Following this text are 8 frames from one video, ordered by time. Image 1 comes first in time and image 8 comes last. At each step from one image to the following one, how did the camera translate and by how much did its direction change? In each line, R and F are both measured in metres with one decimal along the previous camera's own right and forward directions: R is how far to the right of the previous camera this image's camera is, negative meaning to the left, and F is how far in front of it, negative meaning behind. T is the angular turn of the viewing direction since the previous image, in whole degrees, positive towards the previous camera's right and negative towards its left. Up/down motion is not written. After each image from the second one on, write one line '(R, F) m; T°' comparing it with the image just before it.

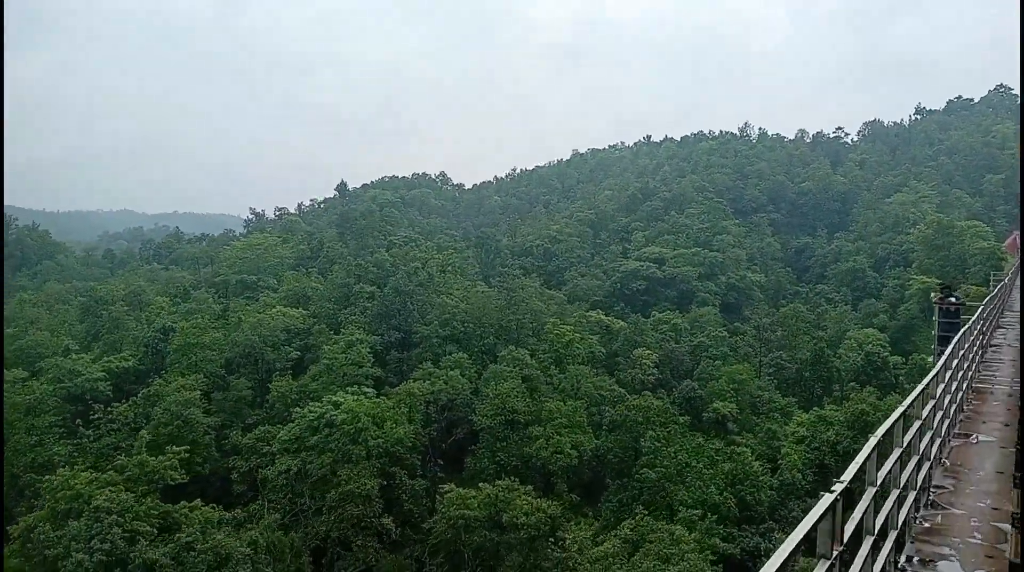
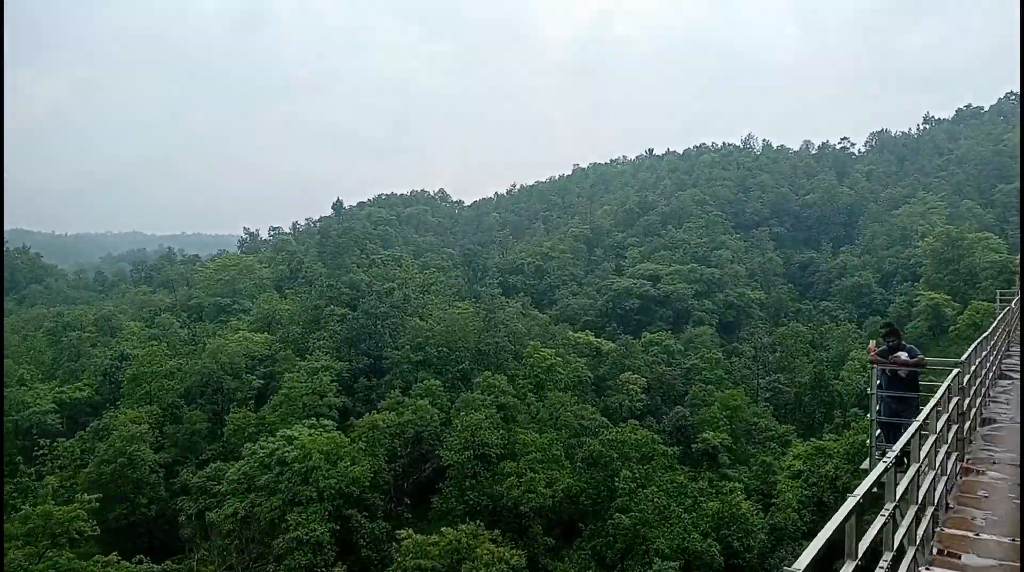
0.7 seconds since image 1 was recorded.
(+1.0, +1.8) m; -1°
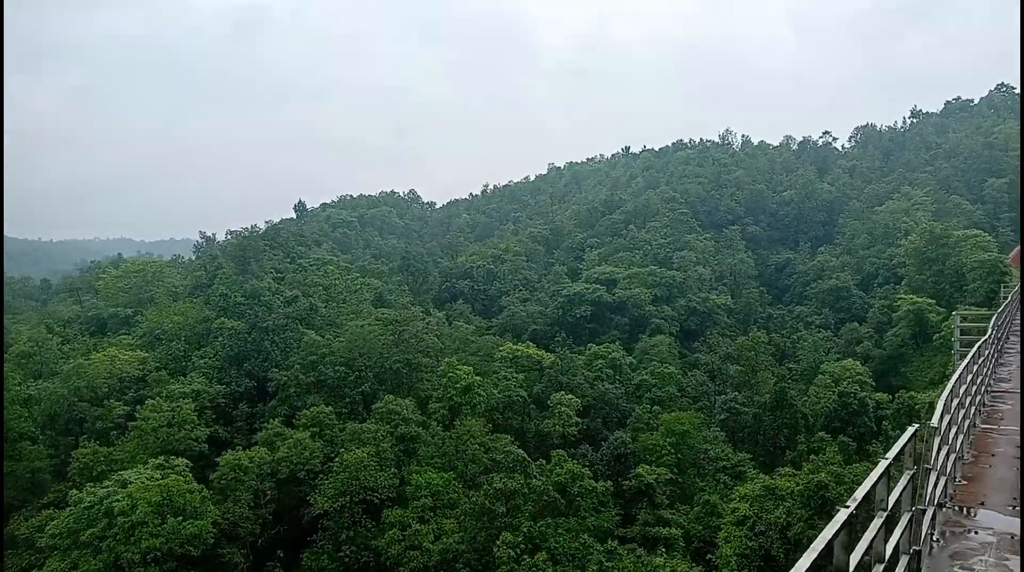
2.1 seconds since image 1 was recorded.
(+2.2, +3.7) m; 0°
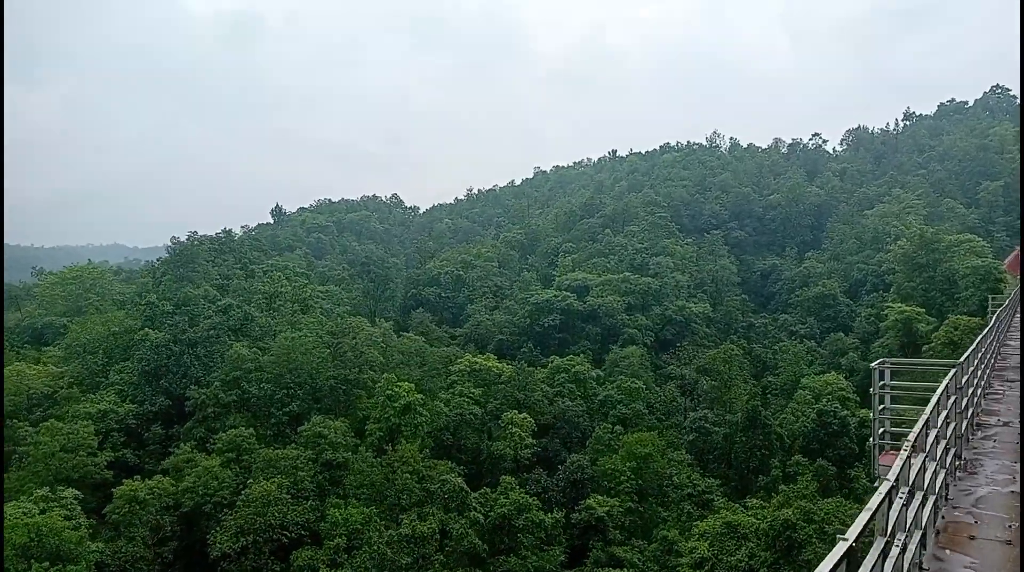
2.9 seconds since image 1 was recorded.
(+1.2, +2.1) m; 0°
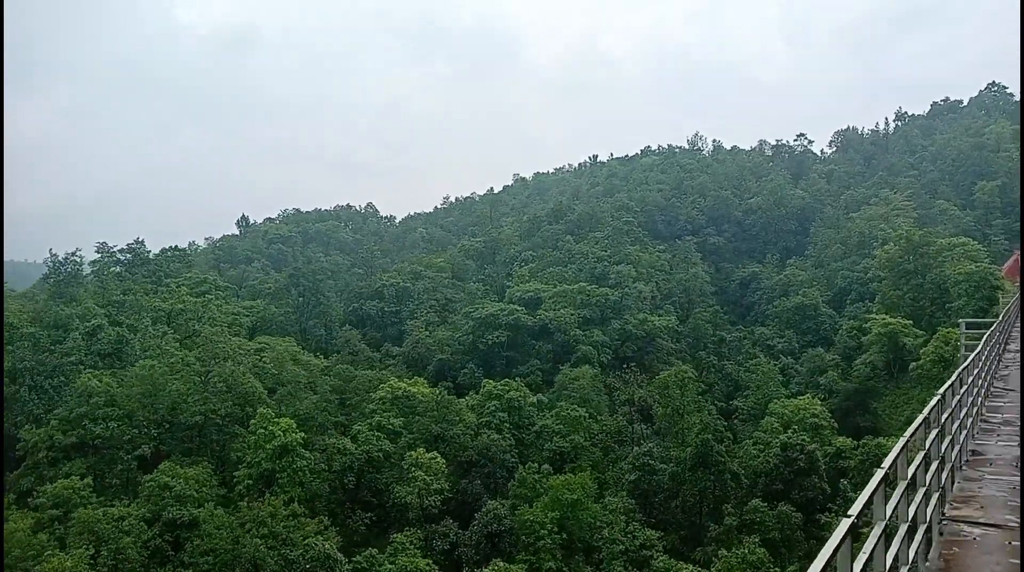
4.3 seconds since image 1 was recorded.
(+1.9, +3.4) m; 0°
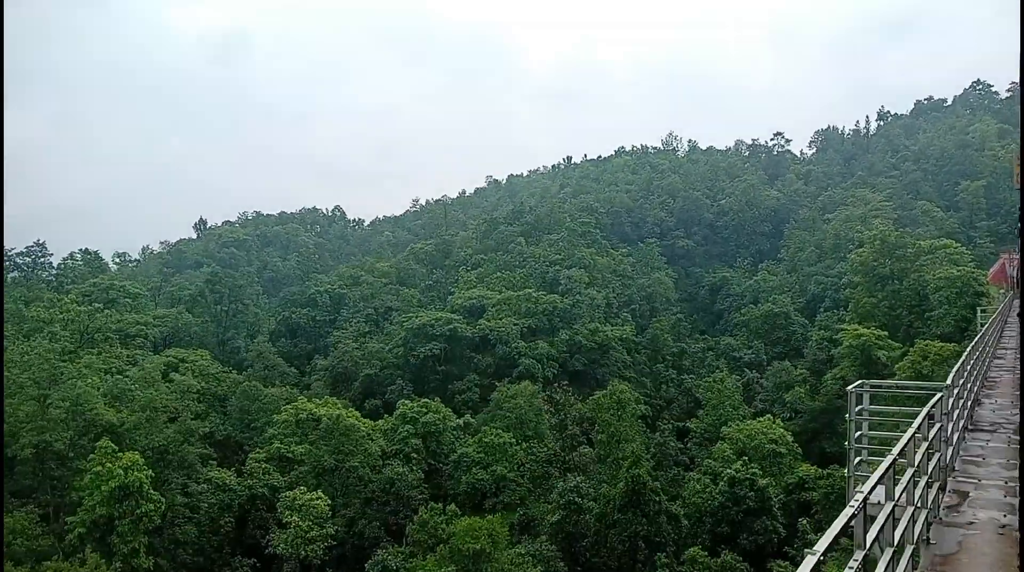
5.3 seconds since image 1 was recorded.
(+1.6, +2.8) m; +1°
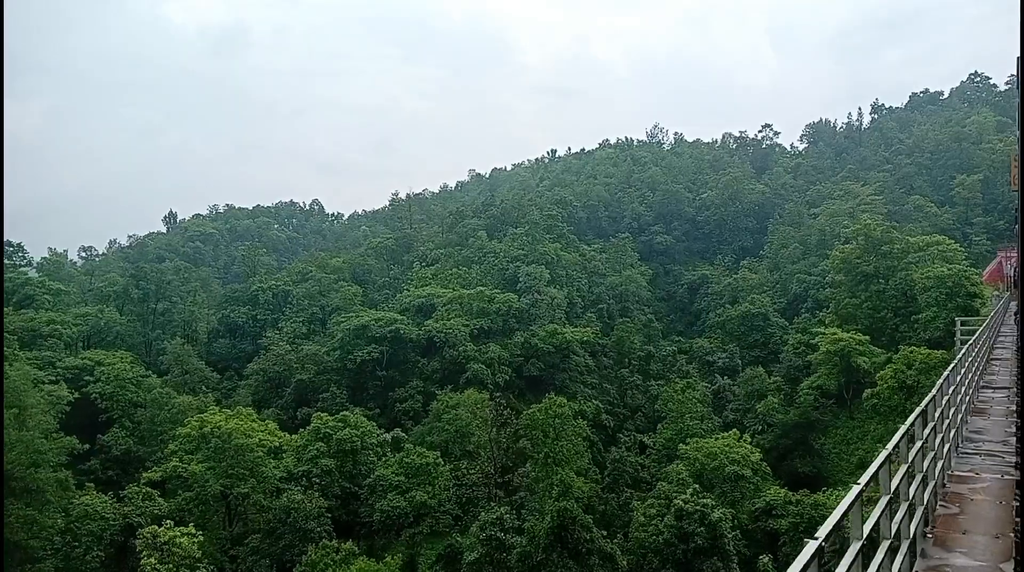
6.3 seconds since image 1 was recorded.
(+1.3, +2.4) m; 0°
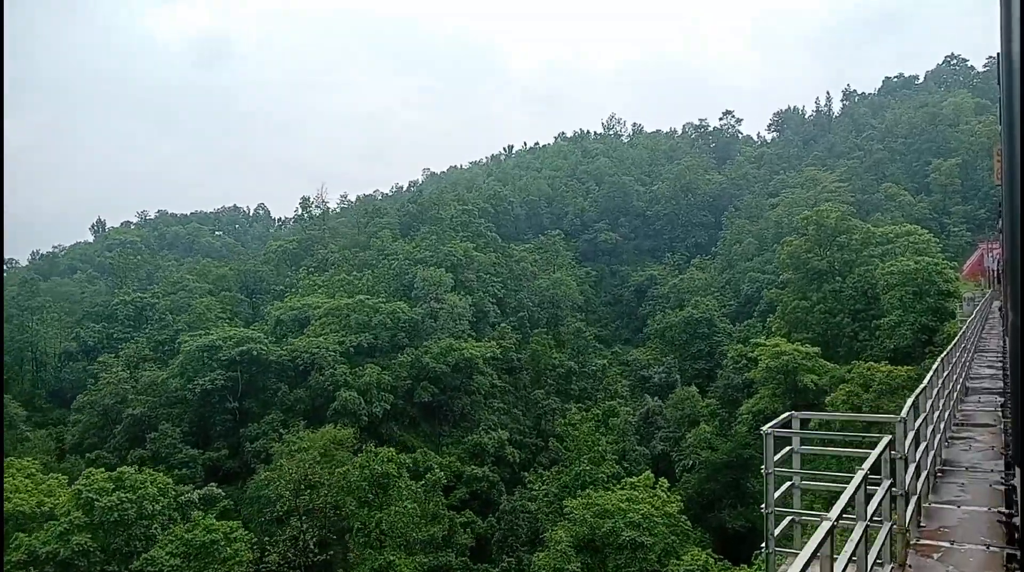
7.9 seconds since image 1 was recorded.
(+2.4, +4.2) m; +1°
